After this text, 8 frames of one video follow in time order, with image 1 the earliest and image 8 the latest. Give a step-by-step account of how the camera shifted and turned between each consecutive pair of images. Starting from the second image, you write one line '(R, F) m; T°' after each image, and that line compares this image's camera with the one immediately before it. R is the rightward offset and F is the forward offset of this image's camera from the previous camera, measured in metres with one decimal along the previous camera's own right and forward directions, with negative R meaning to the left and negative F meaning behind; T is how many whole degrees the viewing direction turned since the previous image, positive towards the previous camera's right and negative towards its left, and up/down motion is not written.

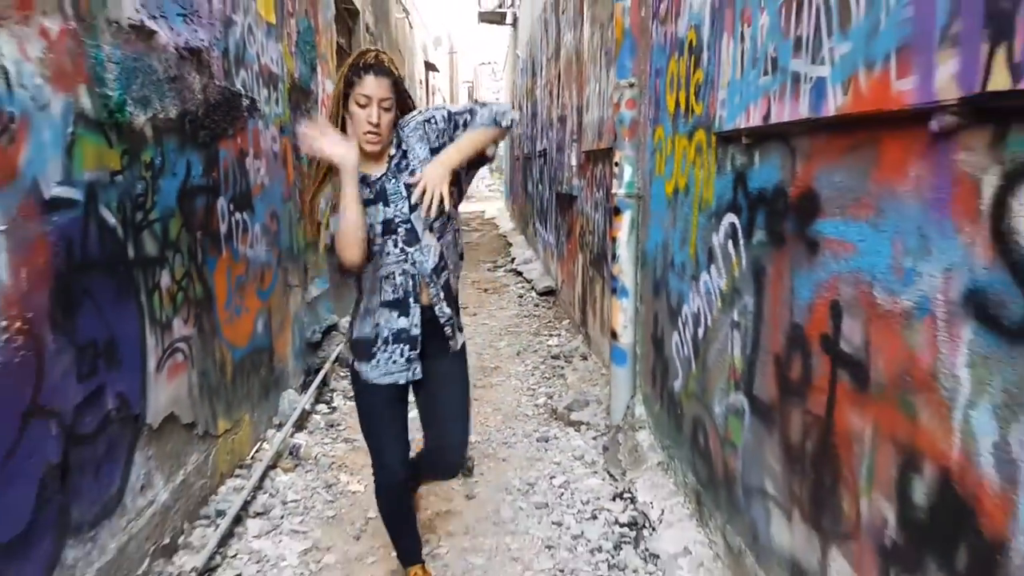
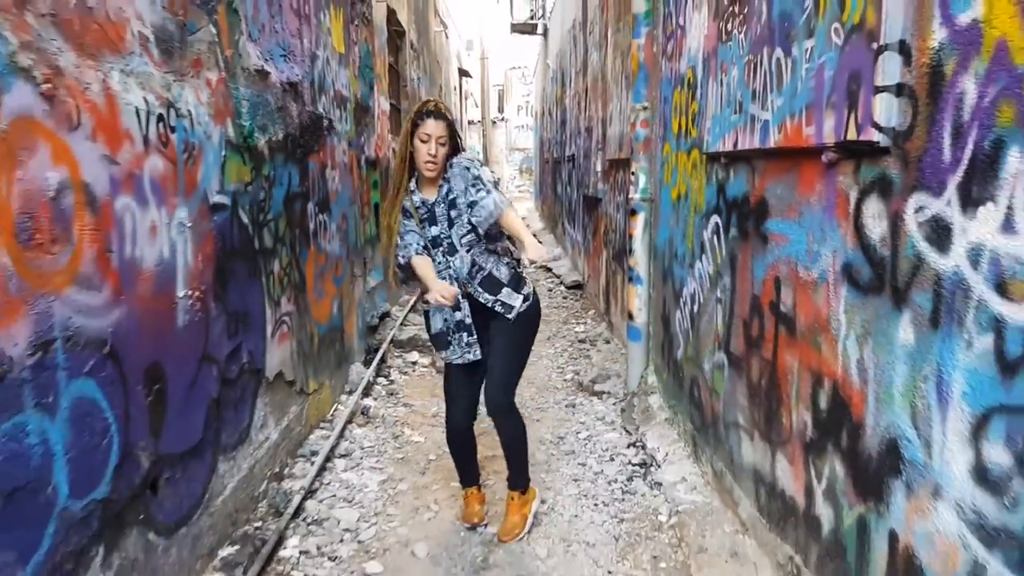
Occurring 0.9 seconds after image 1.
(0.0, -0.7) m; -2°
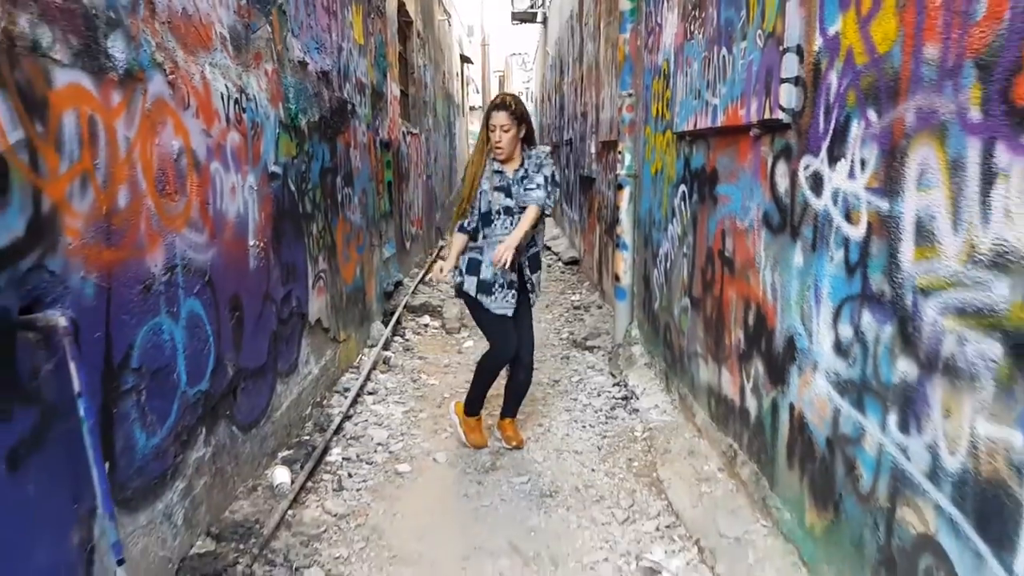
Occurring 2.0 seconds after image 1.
(0.0, -0.7) m; 0°
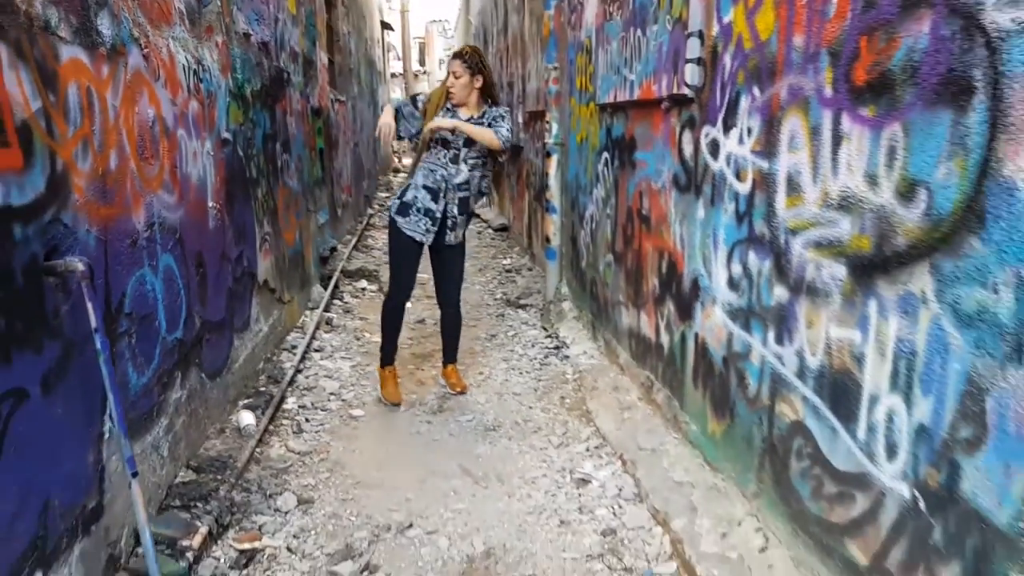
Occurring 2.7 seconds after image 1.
(-0.1, -0.4) m; +6°
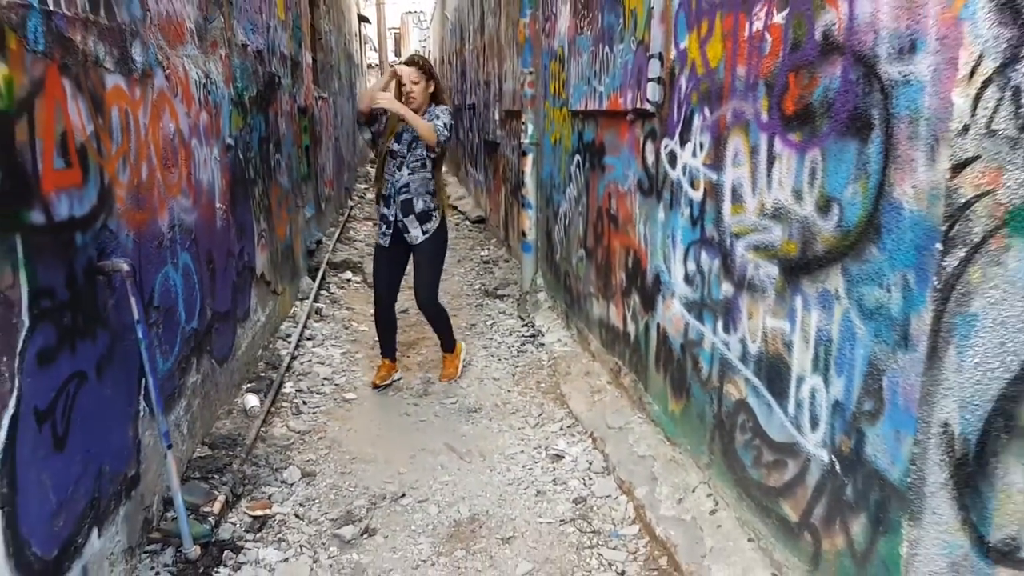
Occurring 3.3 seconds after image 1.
(0.0, -0.4) m; +2°
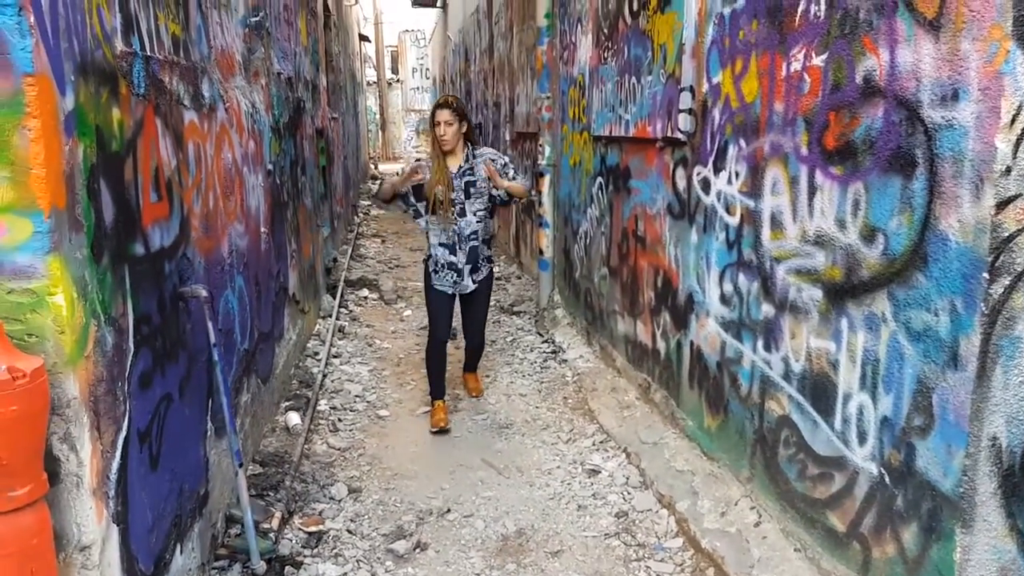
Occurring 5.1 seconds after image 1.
(-0.2, -0.1) m; +1°
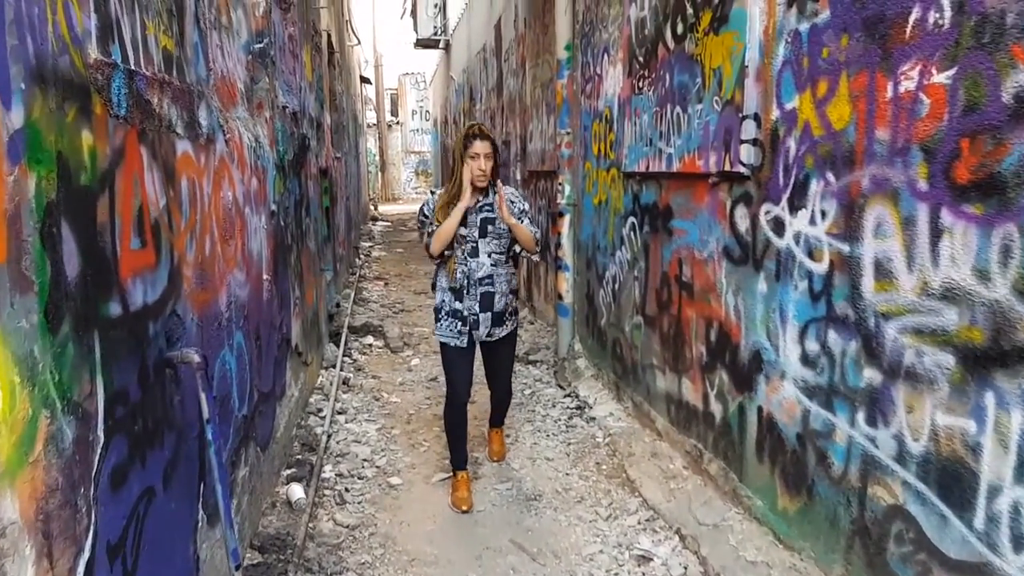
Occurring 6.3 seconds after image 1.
(-0.2, +0.4) m; 0°
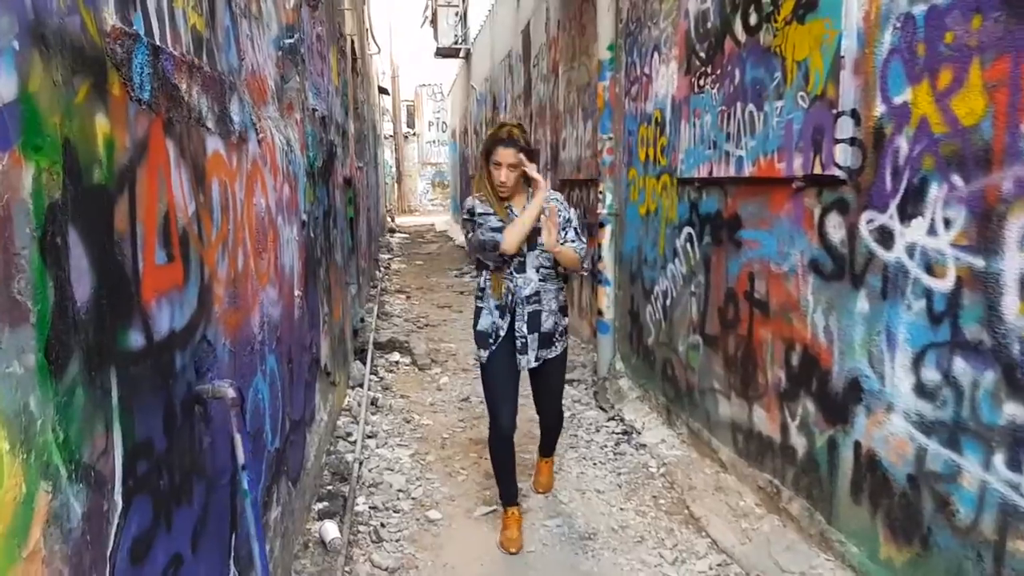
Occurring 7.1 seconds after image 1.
(-0.2, +0.3) m; -1°
